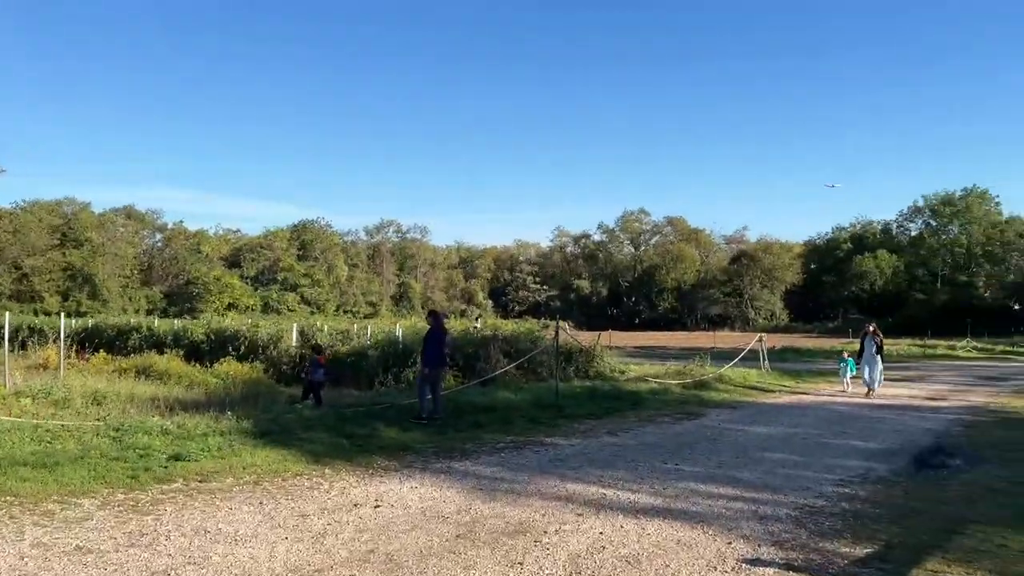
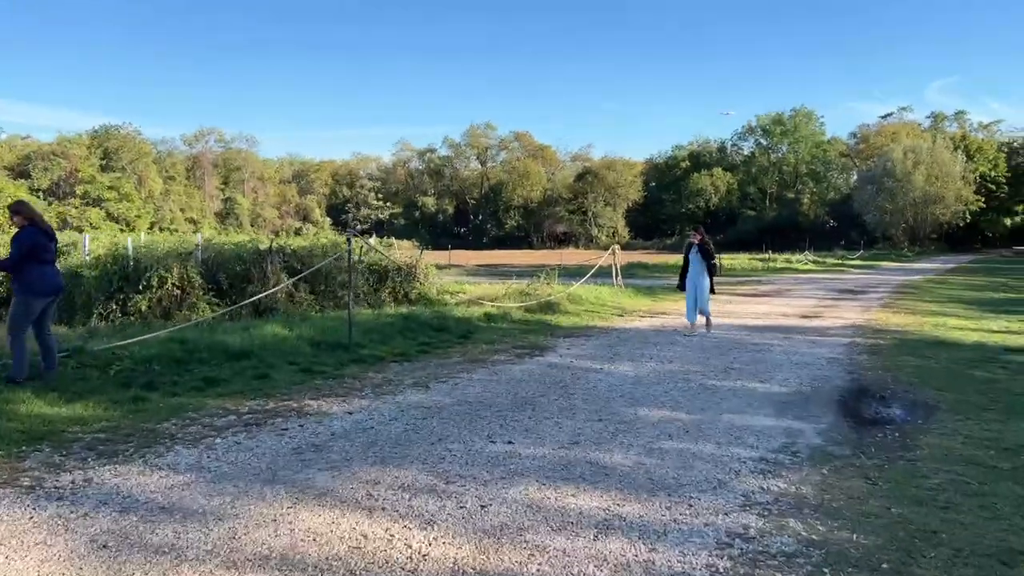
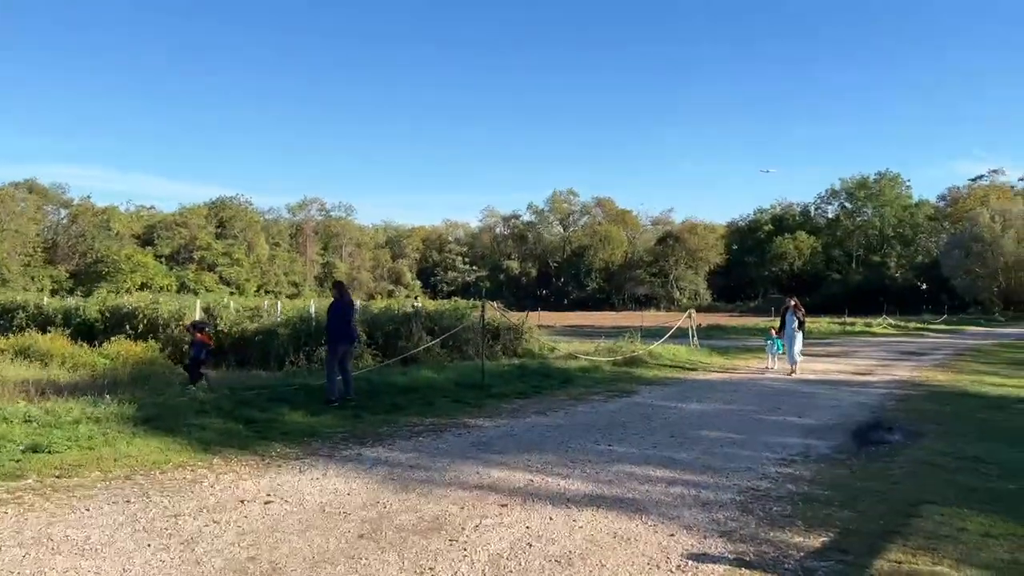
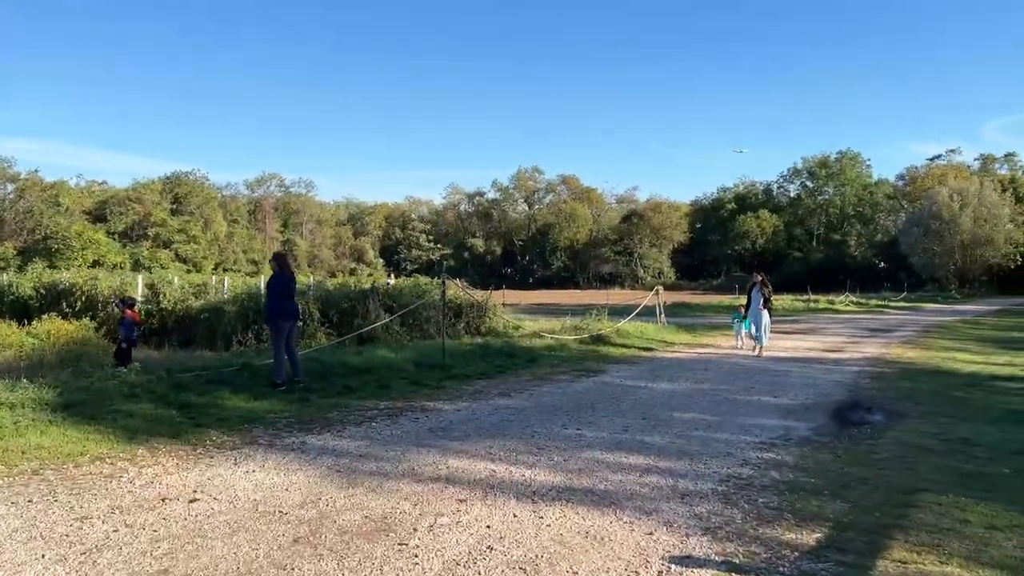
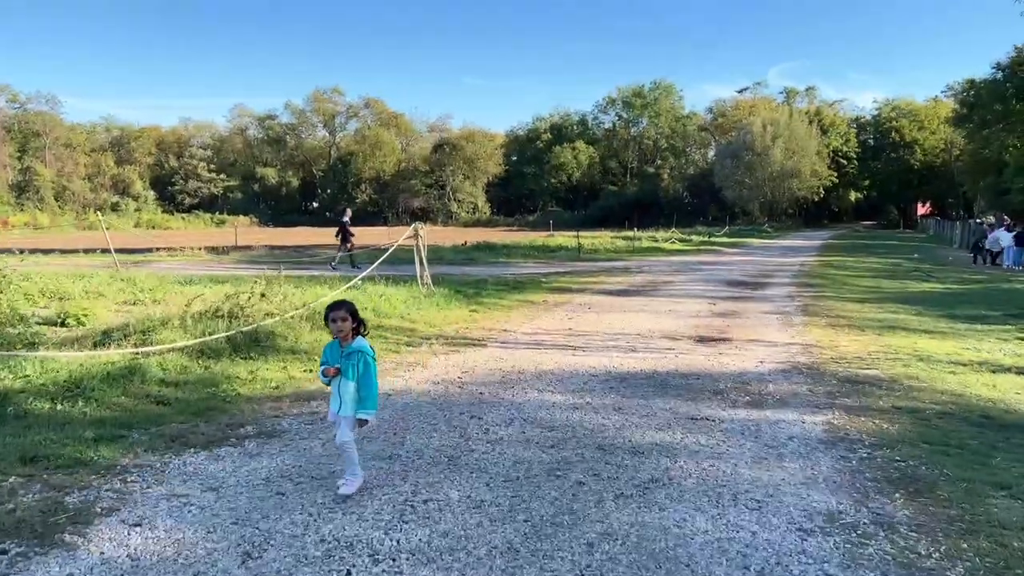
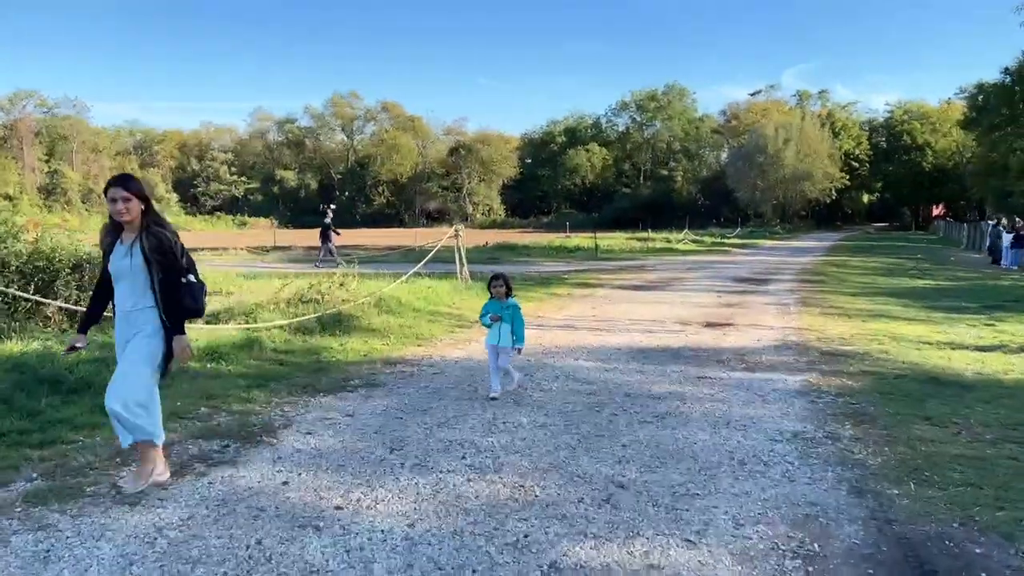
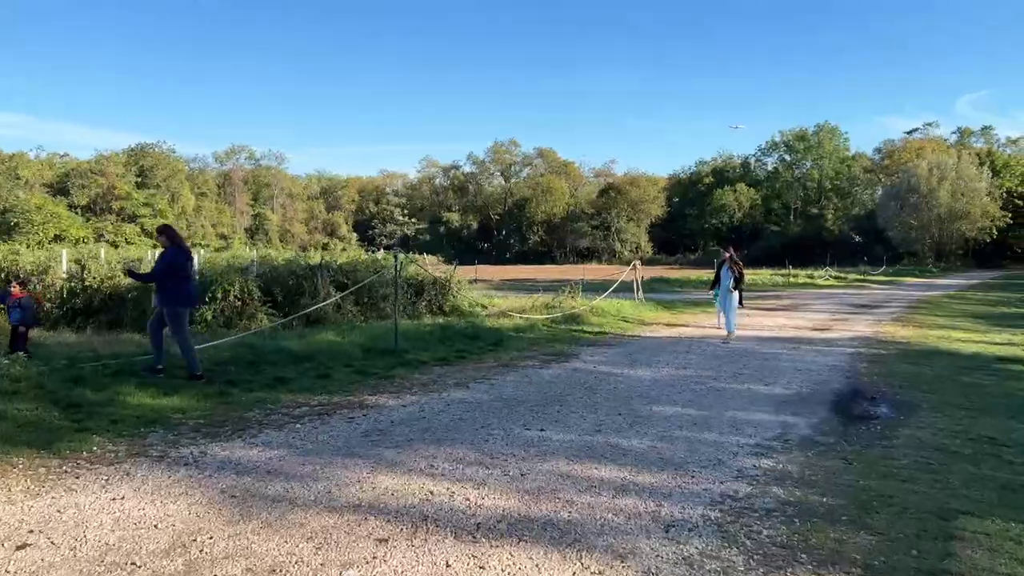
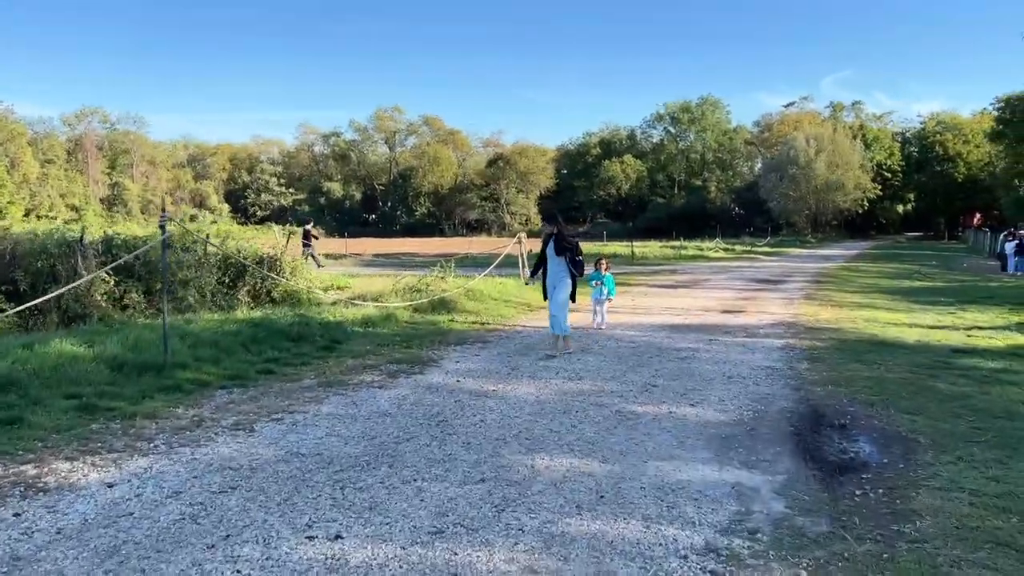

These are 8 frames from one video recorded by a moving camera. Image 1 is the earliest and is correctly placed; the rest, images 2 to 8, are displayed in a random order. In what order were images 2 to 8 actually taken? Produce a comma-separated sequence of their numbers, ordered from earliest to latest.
3, 4, 7, 2, 8, 6, 5
